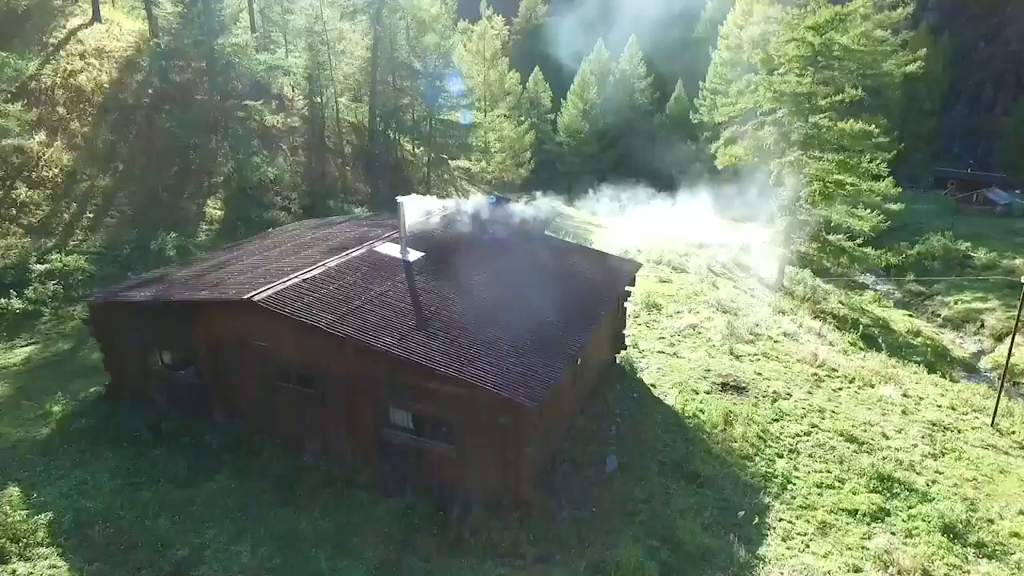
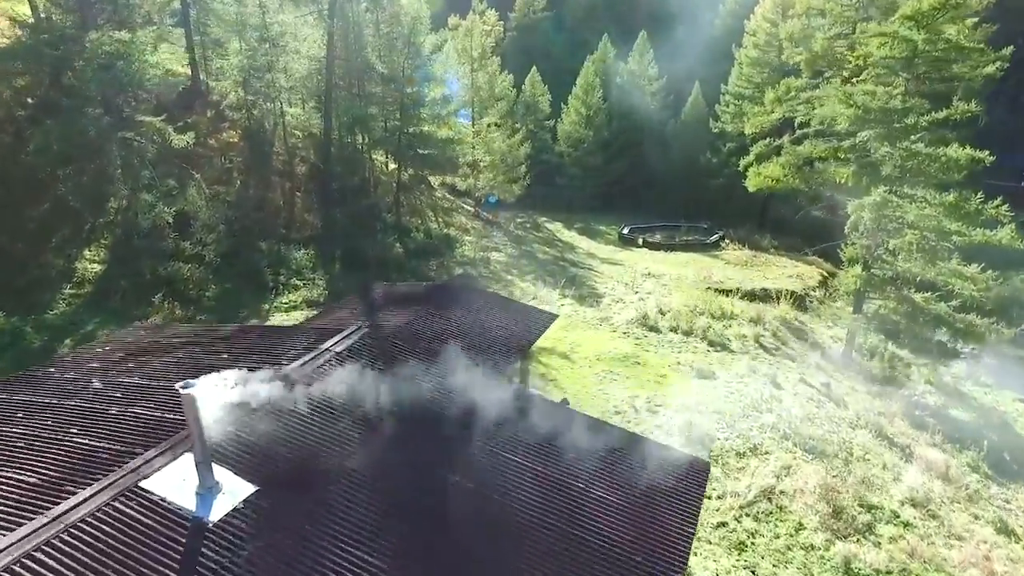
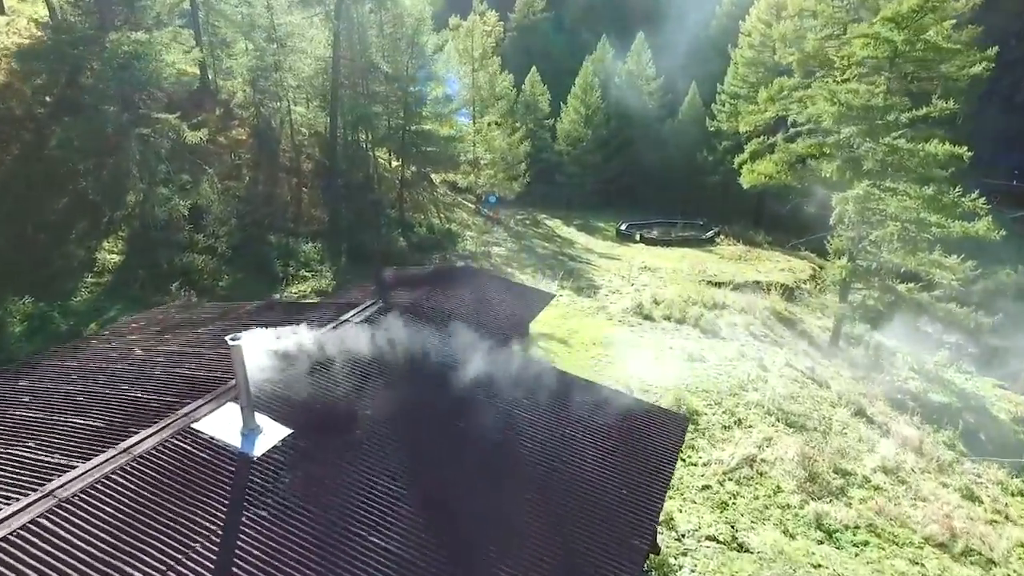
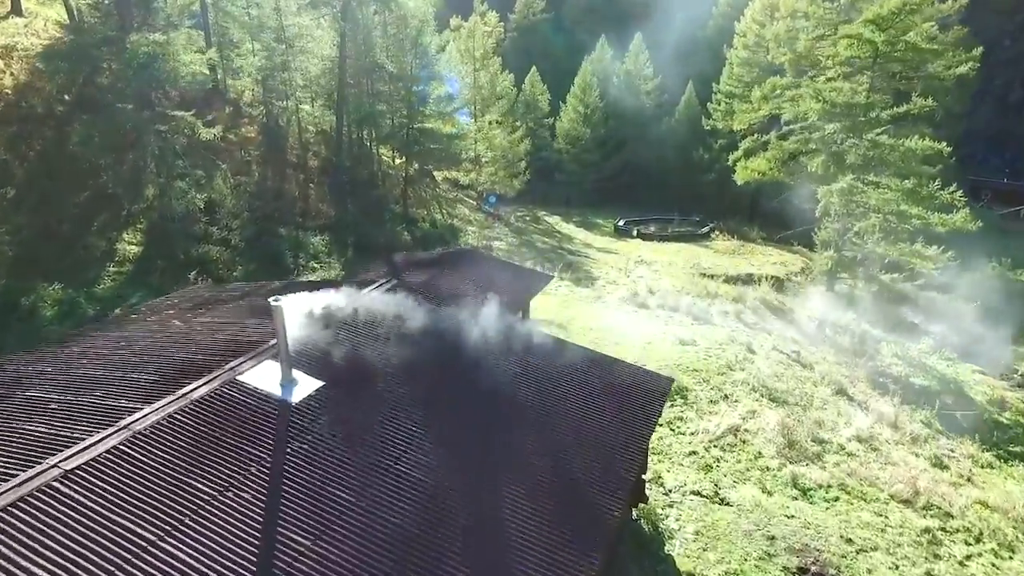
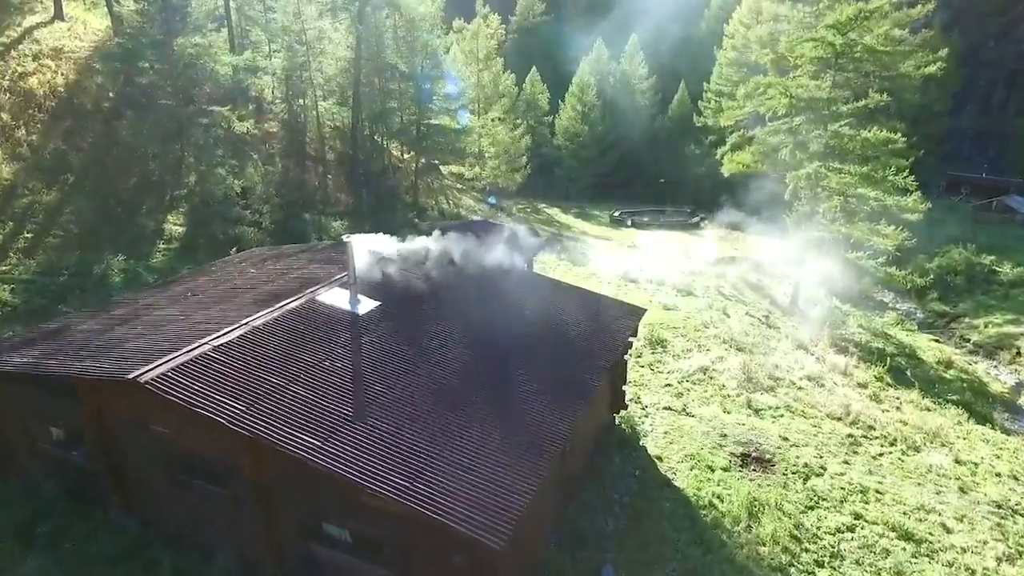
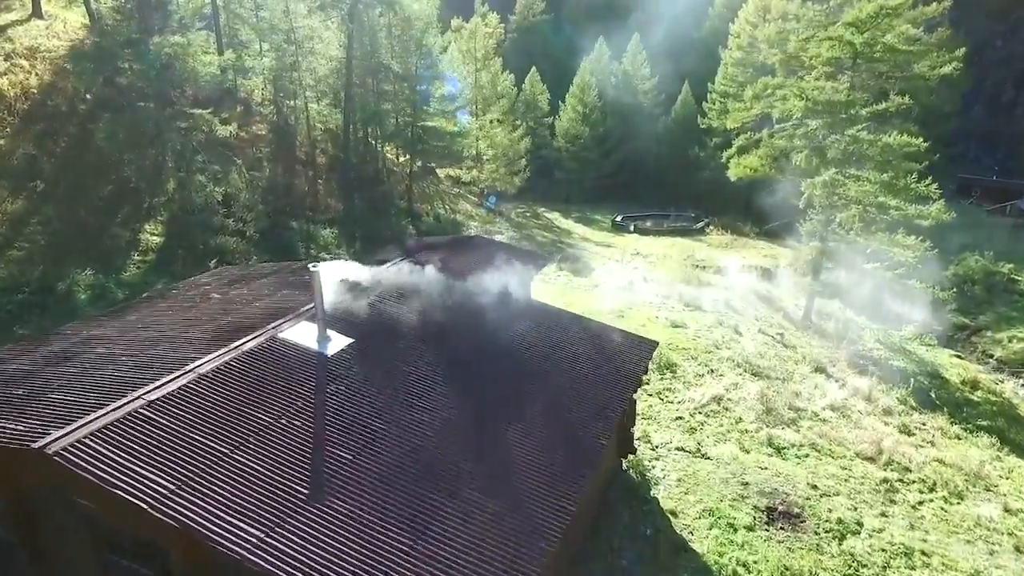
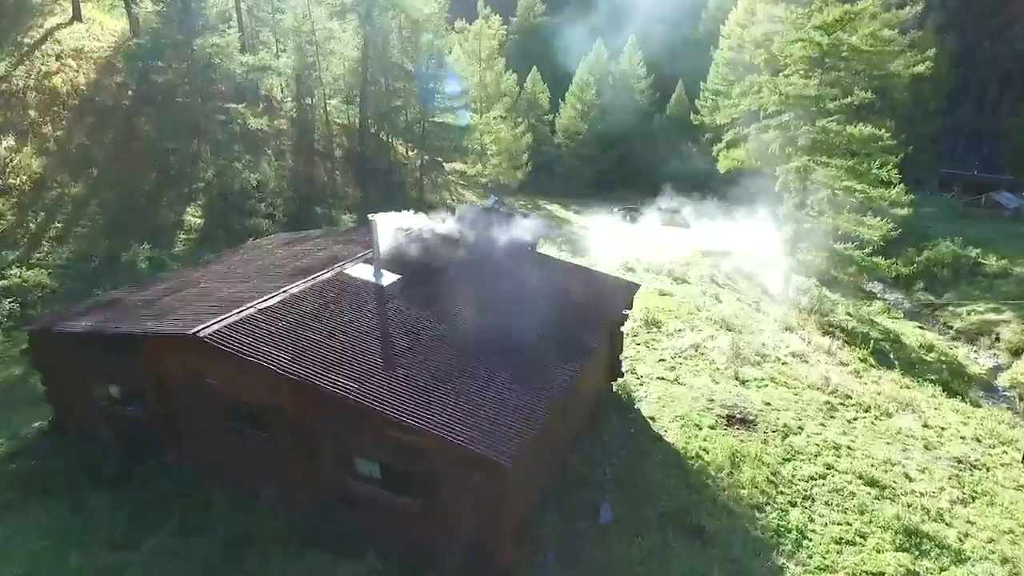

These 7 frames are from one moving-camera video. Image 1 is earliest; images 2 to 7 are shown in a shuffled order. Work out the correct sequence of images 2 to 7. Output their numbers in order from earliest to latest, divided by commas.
7, 5, 6, 4, 3, 2
